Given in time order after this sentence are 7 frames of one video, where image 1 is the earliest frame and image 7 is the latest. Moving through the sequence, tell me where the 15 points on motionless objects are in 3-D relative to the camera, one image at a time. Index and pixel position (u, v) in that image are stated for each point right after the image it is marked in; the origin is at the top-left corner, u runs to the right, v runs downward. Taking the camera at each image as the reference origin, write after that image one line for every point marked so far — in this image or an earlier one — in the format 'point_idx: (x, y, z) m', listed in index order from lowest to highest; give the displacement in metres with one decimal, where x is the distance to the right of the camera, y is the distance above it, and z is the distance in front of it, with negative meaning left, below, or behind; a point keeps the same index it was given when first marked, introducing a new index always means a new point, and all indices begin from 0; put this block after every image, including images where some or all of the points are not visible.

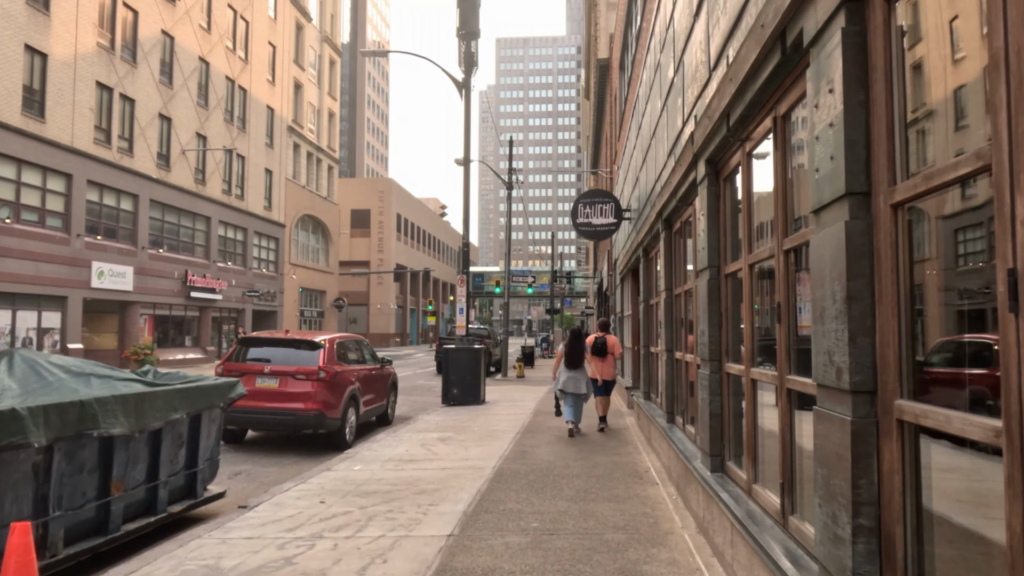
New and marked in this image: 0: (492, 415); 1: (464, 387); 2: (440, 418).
0: (-0.3, -2.3, +13.7) m
1: (-1.0, -2.0, +15.6) m
2: (-1.3, -2.3, +13.4) m
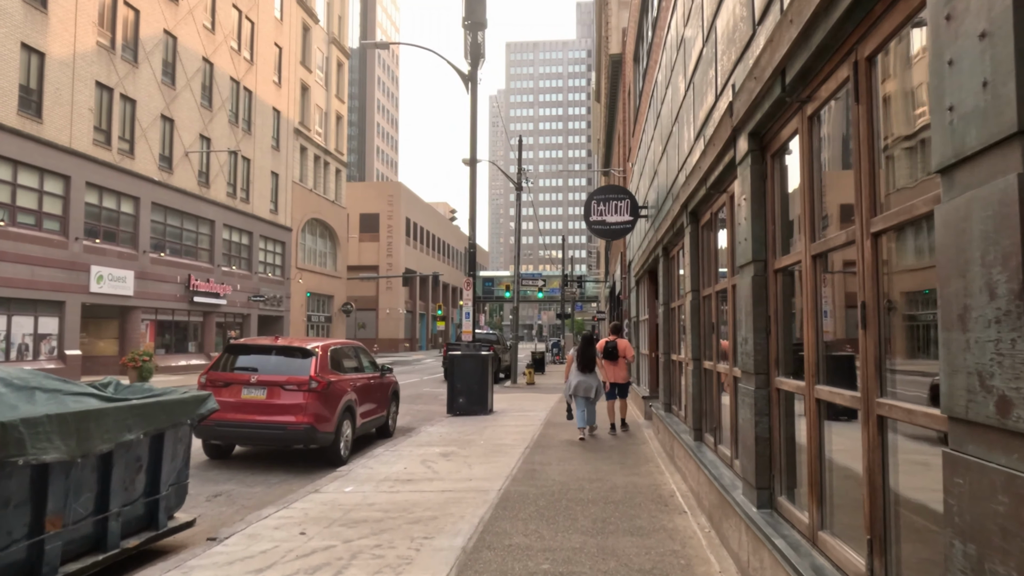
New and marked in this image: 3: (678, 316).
0: (-0.2, -2.3, +12.8) m
1: (-0.8, -2.1, +14.7) m
2: (-1.1, -2.3, +12.5) m
3: (+1.9, -0.3, +8.9) m
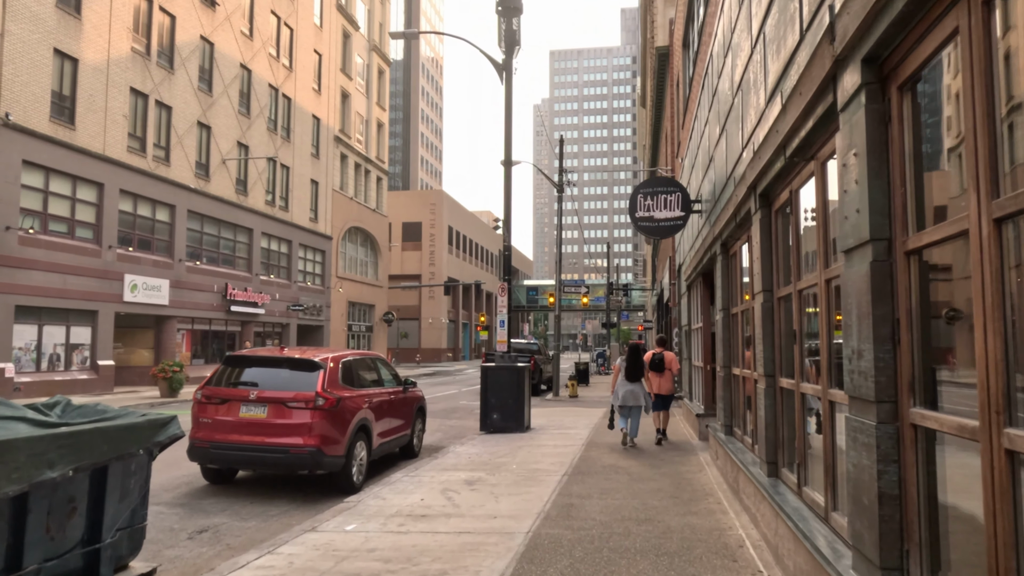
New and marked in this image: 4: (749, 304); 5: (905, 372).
0: (+0.4, -2.4, +11.6) m
1: (-0.1, -2.2, +13.5) m
2: (-0.6, -2.4, +11.3) m
3: (+2.3, -0.3, +7.6) m
4: (+2.1, -0.1, +6.8) m
5: (+1.5, -0.3, +3.0) m
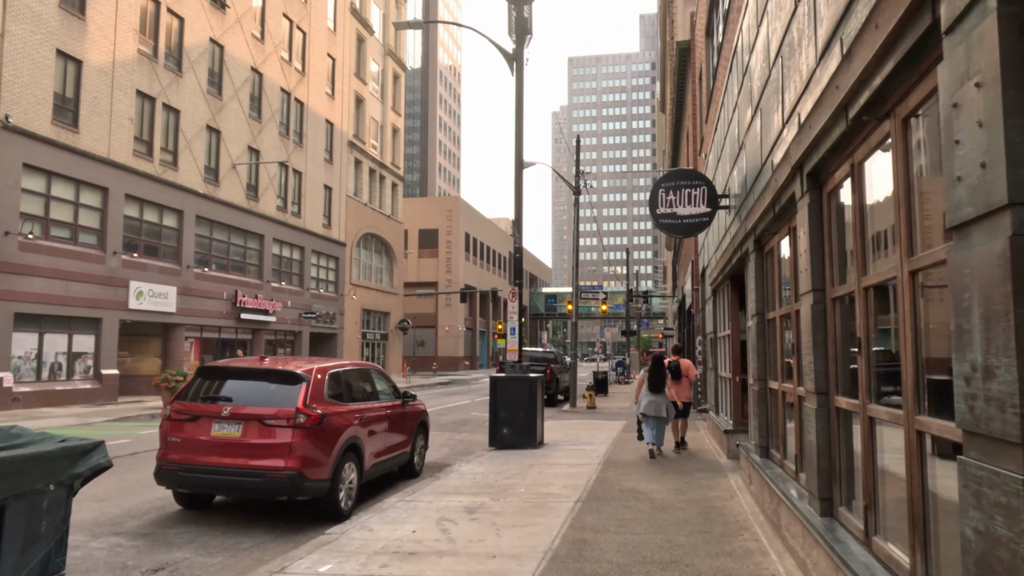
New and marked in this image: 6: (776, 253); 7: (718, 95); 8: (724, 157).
0: (+0.5, -2.4, +10.6) m
1: (+0.1, -2.2, +12.5) m
2: (-0.4, -2.4, +10.4) m
3: (+2.3, -0.3, +6.6) m
4: (+2.1, -0.1, +5.8) m
5: (+1.5, -0.3, +2.1) m
6: (+2.3, +0.3, +6.8) m
7: (+3.2, +3.1, +12.3) m
8: (+2.9, +1.8, +10.7) m
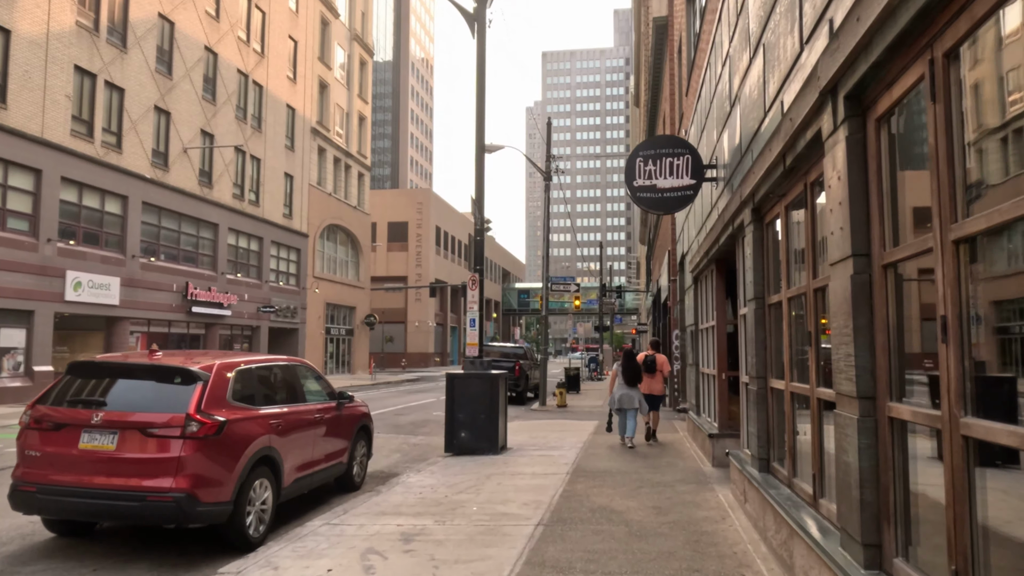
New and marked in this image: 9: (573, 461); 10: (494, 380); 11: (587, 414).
0: (0.0, -2.3, +9.3) m
1: (-0.5, -2.0, +11.2) m
2: (-0.9, -2.2, +9.0) m
3: (+1.9, -0.2, +5.3) m
4: (+1.8, 0.0, +4.6) m
5: (+1.2, -0.1, +0.8) m
6: (+1.9, +0.5, +5.5) m
7: (+2.7, +3.3, +11.0) m
8: (+2.4, +2.0, +9.5) m
9: (+0.8, -2.3, +10.3) m
10: (-0.3, -1.3, +11.0) m
11: (+1.8, -3.0, +18.6) m
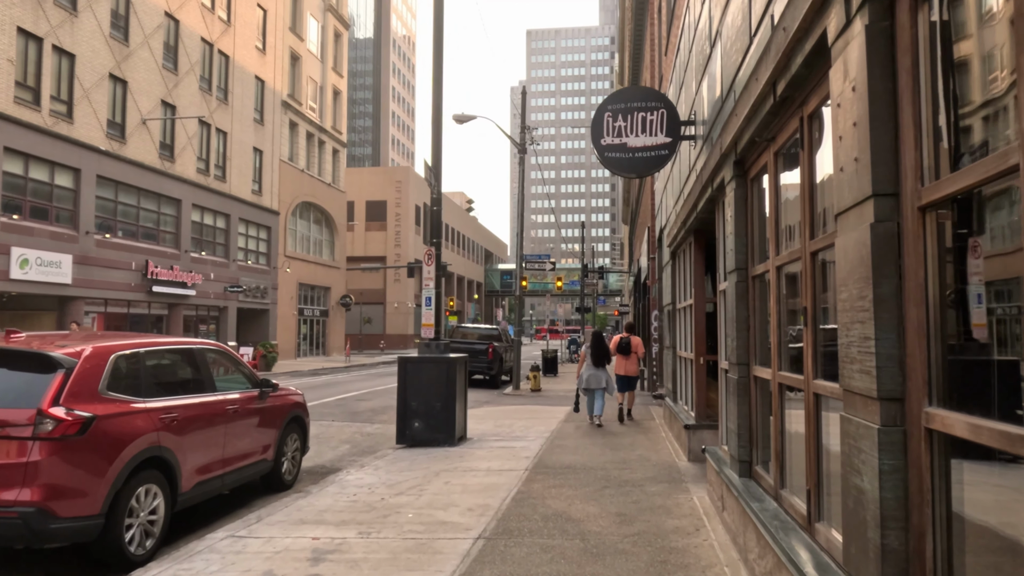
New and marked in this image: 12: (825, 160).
0: (-0.5, -2.0, +8.3) m
1: (-1.1, -1.7, +10.2) m
2: (-1.4, -2.0, +8.0) m
3: (+1.5, 0.0, +4.3) m
4: (+1.4, +0.2, +3.5) m
5: (+0.9, -0.1, -0.3) m
6: (+1.5, +0.6, +4.5) m
7: (+2.1, +3.6, +9.9) m
8: (+1.9, +2.3, +8.4) m
9: (+0.3, -2.0, +9.3) m
10: (-0.8, -1.0, +10.0) m
11: (+1.1, -2.5, +17.7) m
12: (+1.3, +0.5, +3.4) m
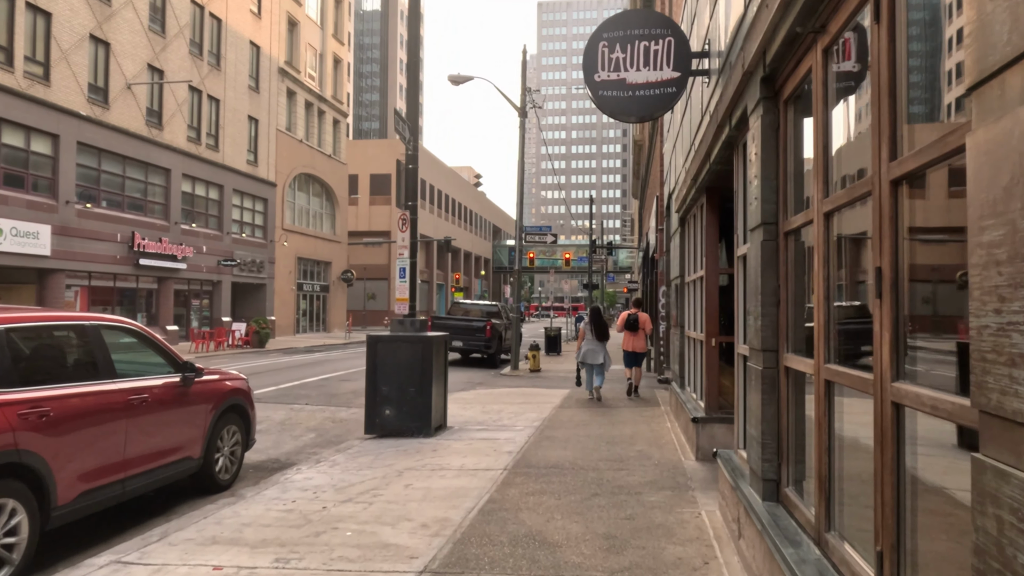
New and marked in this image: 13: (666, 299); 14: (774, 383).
0: (-0.7, -1.7, +7.1) m
1: (-1.3, -1.4, +9.0) m
2: (-1.7, -1.7, +6.8) m
3: (+1.2, +0.2, +3.0) m
4: (+1.1, +0.3, +2.2) m
5: (+0.6, 0.0, -1.6) m
6: (+1.2, +0.8, +3.1) m
7: (+2.0, +3.9, +8.5) m
8: (+1.7, +2.6, +7.0) m
9: (+0.1, -1.7, +8.1) m
10: (-1.0, -0.6, +8.8) m
11: (+1.0, -2.0, +16.5) m
12: (+1.1, +0.6, +2.1) m
13: (+2.7, -0.1, +13.6) m
14: (+1.3, -0.5, +3.9) m
